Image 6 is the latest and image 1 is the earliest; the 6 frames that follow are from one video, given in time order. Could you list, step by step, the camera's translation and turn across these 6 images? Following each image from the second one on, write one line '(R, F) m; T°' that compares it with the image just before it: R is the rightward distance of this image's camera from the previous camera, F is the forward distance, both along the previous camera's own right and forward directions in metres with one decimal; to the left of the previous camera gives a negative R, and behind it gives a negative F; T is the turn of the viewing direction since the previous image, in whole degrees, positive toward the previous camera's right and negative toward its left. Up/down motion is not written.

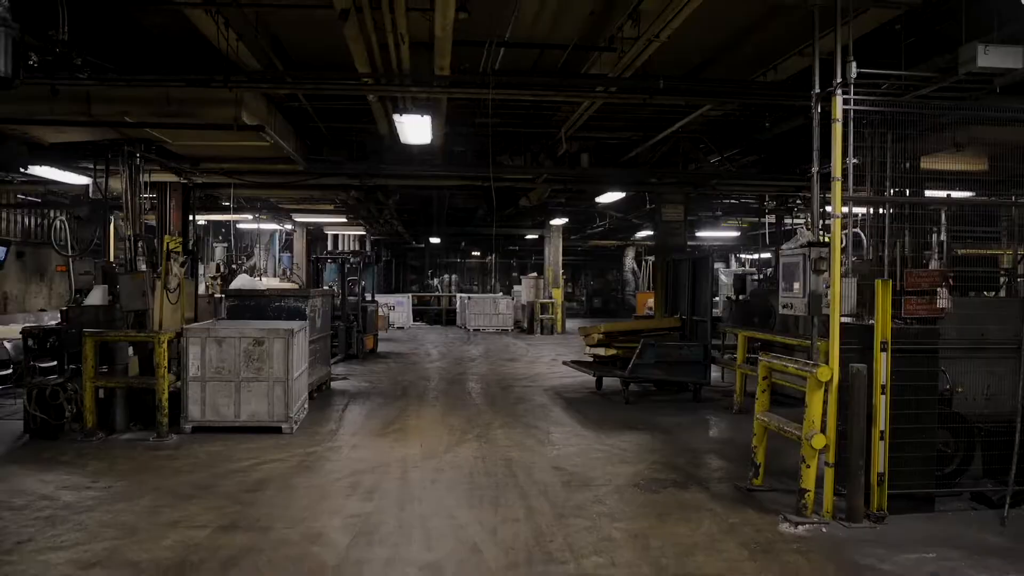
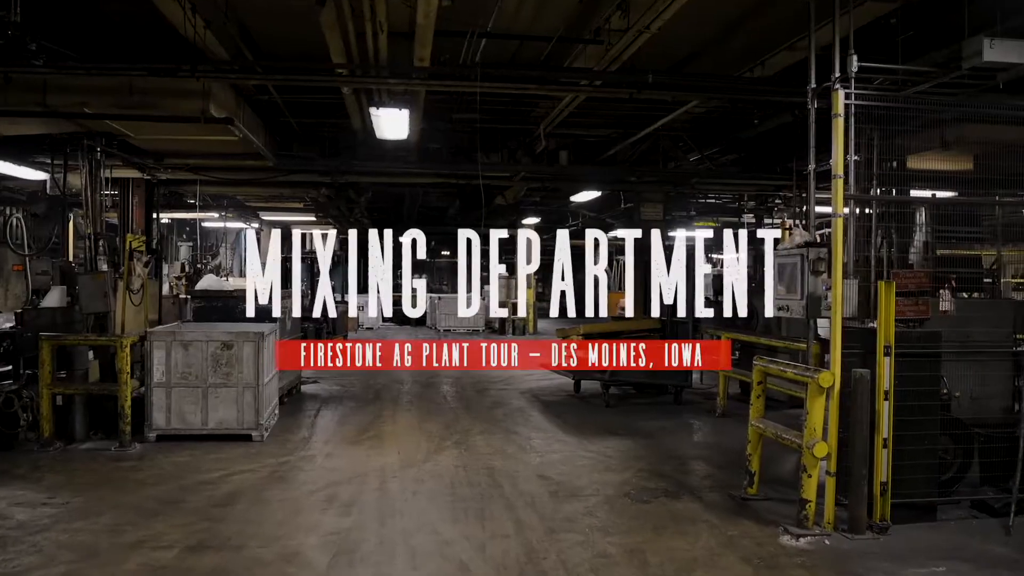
(-0.1, +0.2) m; +3°
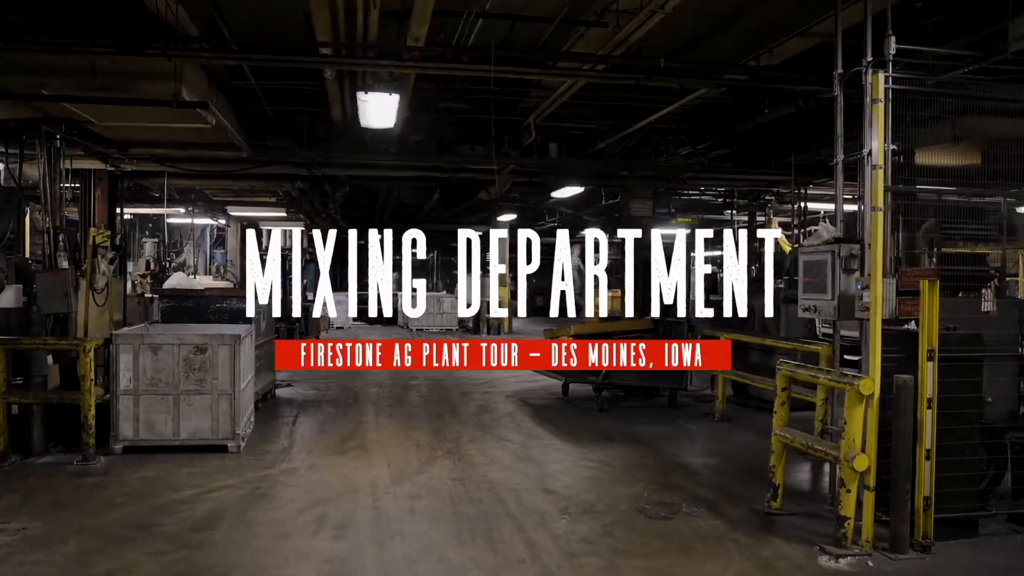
(-0.3, +0.4) m; +3°
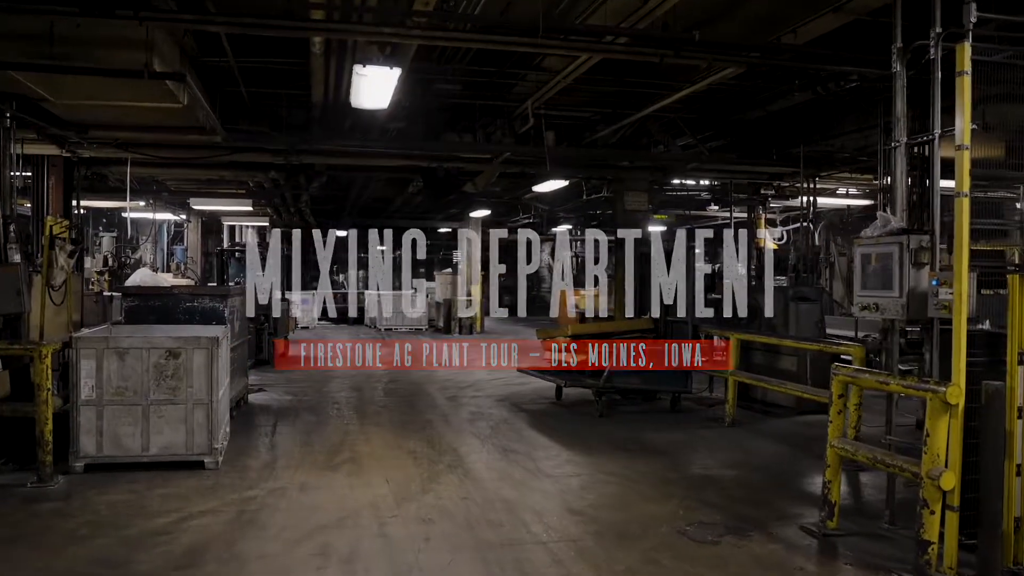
(-0.4, +0.5) m; +3°
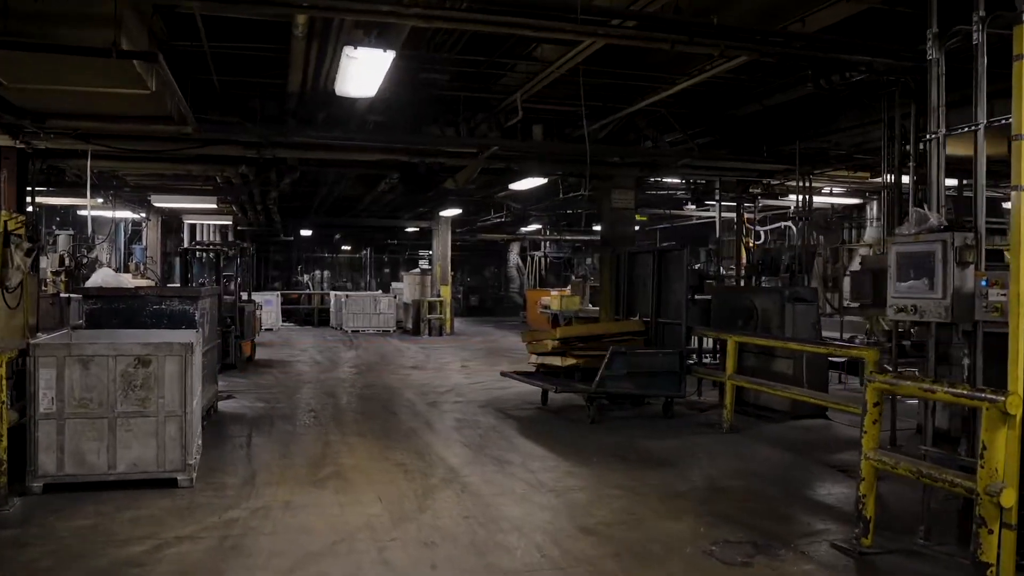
(-0.3, +0.3) m; +3°
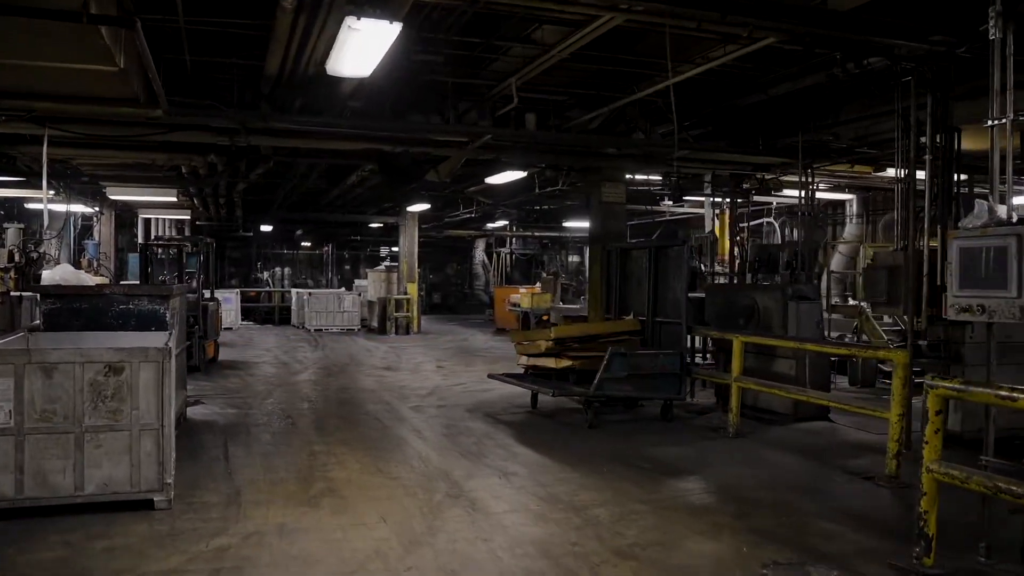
(-0.4, +0.4) m; +3°
